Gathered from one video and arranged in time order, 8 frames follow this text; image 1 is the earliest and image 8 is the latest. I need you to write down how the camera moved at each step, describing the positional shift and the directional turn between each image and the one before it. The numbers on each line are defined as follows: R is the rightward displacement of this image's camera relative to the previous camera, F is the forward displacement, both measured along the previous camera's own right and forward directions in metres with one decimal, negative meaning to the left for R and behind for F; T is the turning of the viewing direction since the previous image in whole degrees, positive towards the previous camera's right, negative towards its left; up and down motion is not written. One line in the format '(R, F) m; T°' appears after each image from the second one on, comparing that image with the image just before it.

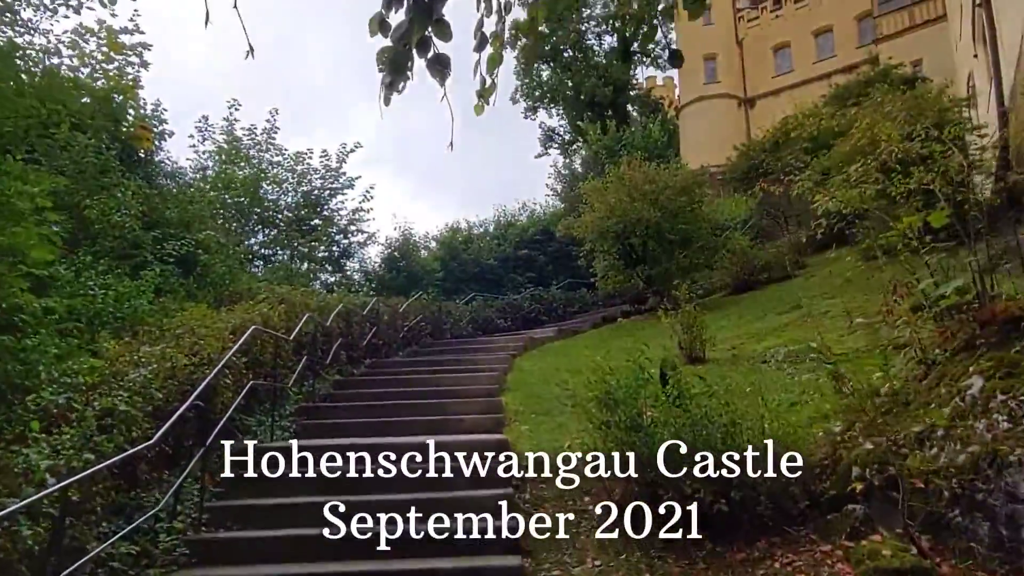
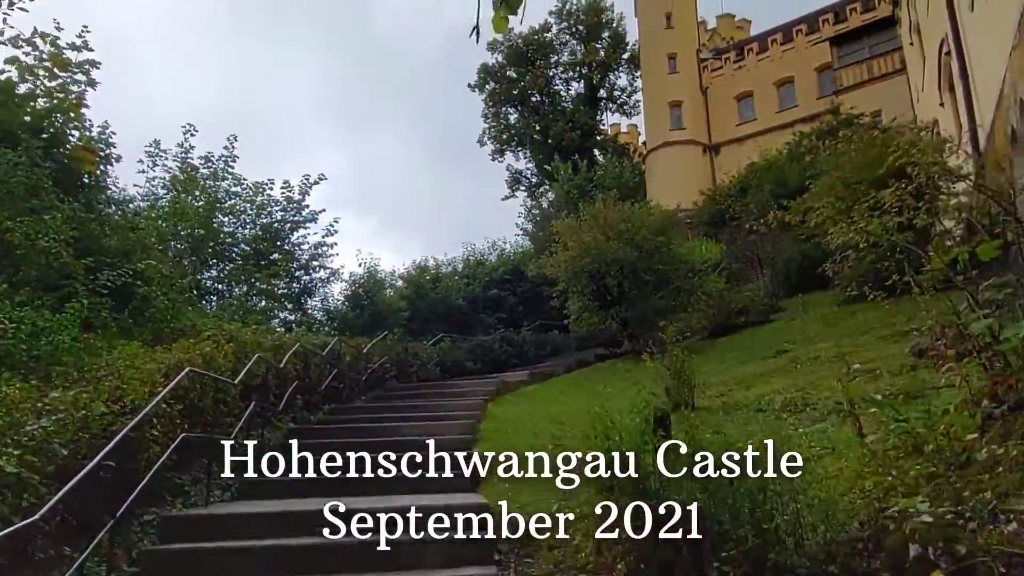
(-0.1, +0.6) m; +3°
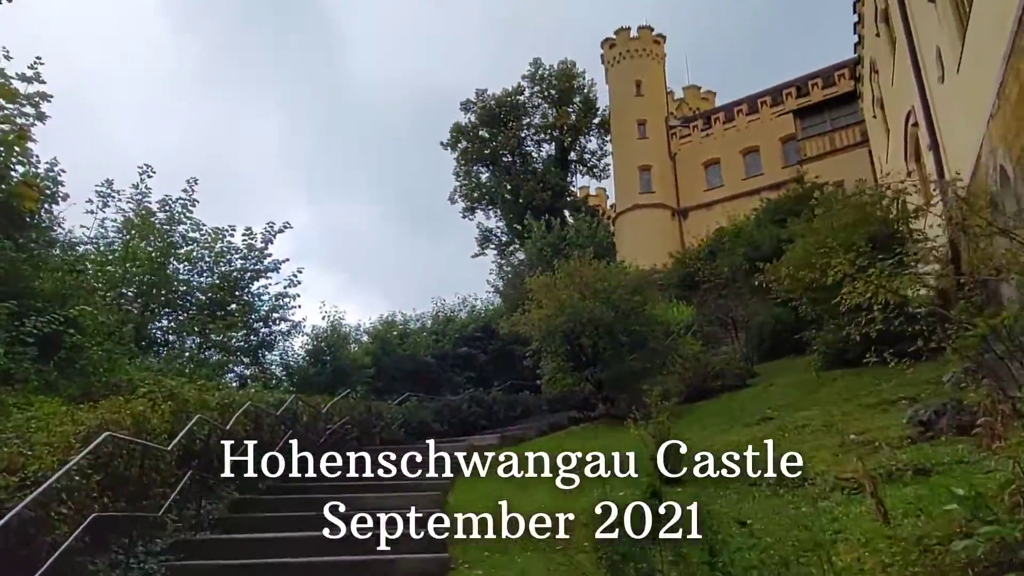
(-0.1, +0.5) m; +3°
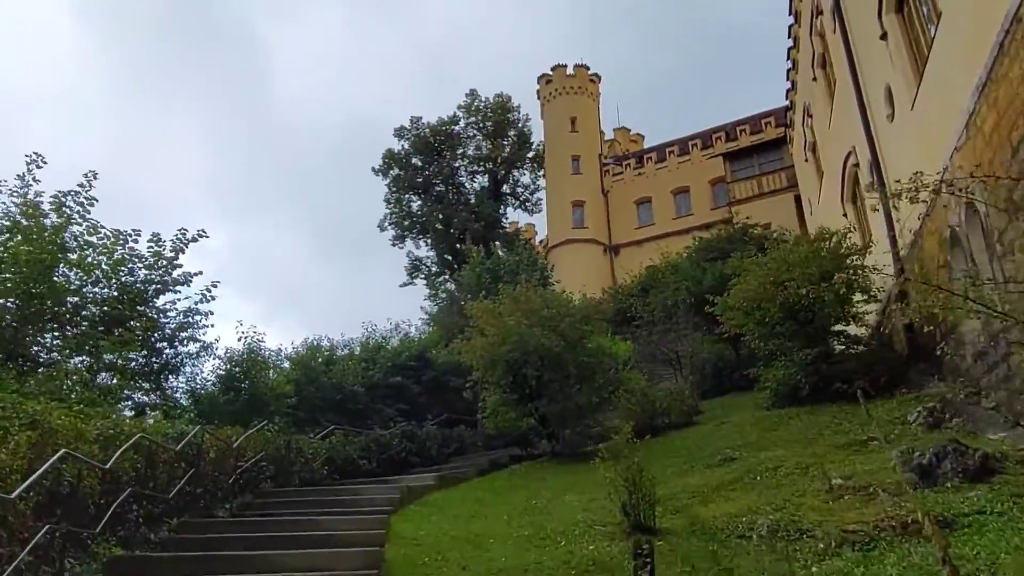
(-0.3, +0.9) m; +6°
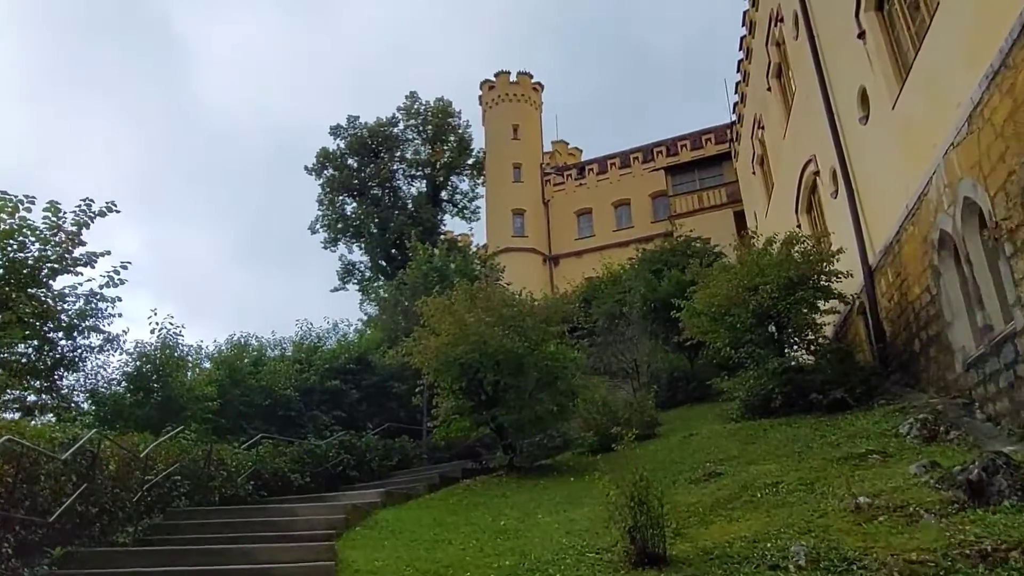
(-0.4, +1.1) m; +6°
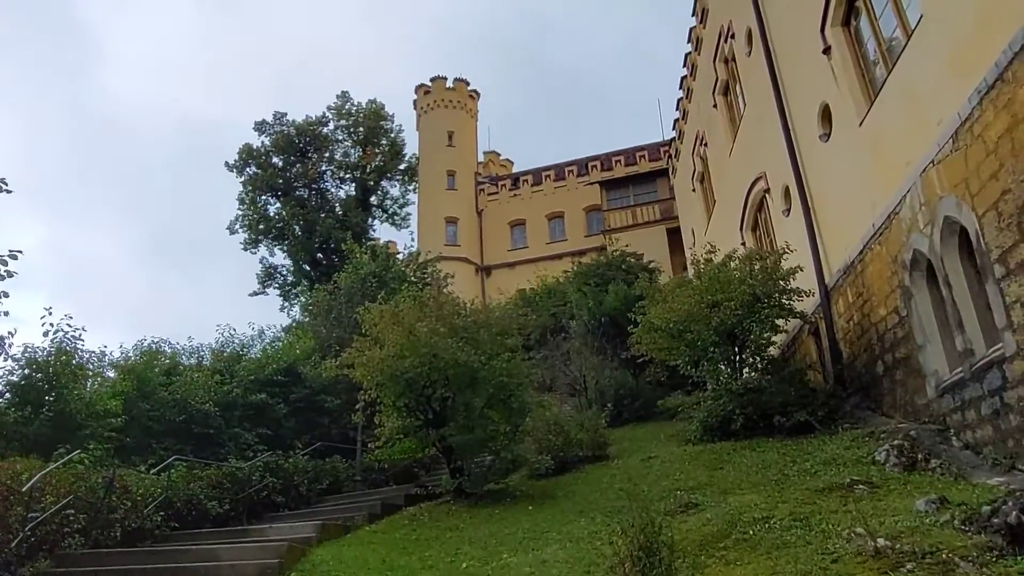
(-0.4, +0.9) m; +6°
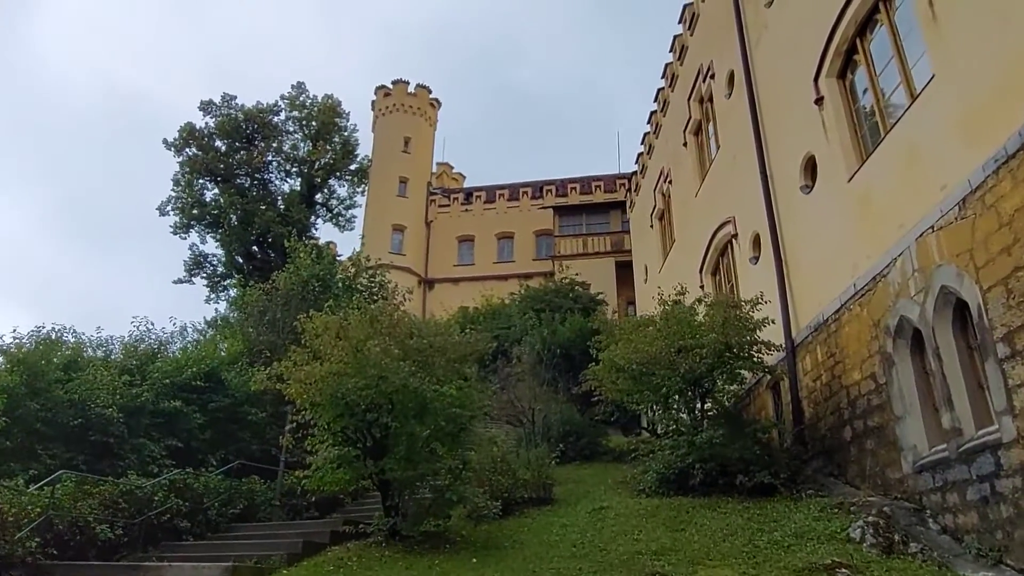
(-0.4, +0.9) m; +5°
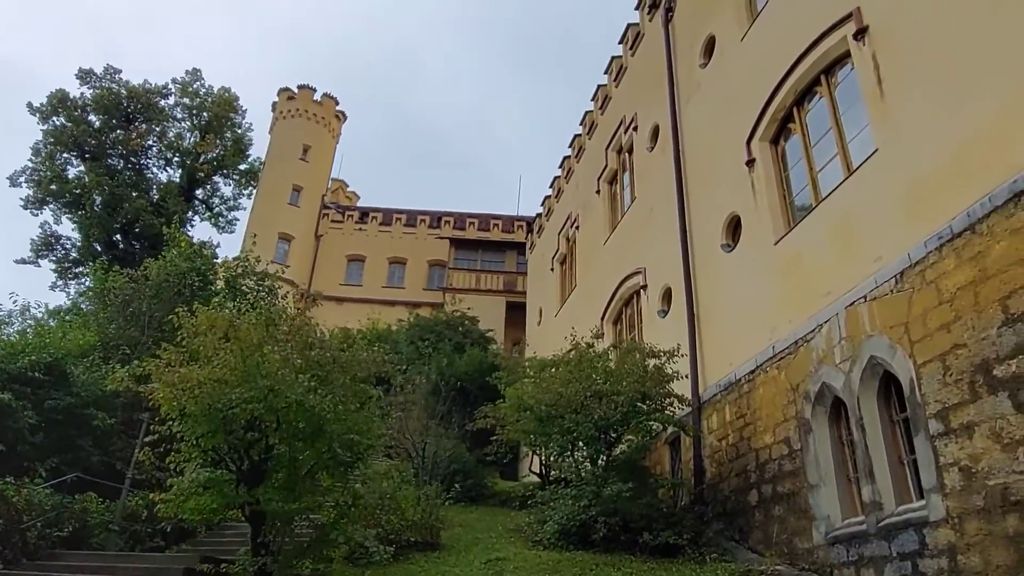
(-0.5, +0.8) m; +10°
